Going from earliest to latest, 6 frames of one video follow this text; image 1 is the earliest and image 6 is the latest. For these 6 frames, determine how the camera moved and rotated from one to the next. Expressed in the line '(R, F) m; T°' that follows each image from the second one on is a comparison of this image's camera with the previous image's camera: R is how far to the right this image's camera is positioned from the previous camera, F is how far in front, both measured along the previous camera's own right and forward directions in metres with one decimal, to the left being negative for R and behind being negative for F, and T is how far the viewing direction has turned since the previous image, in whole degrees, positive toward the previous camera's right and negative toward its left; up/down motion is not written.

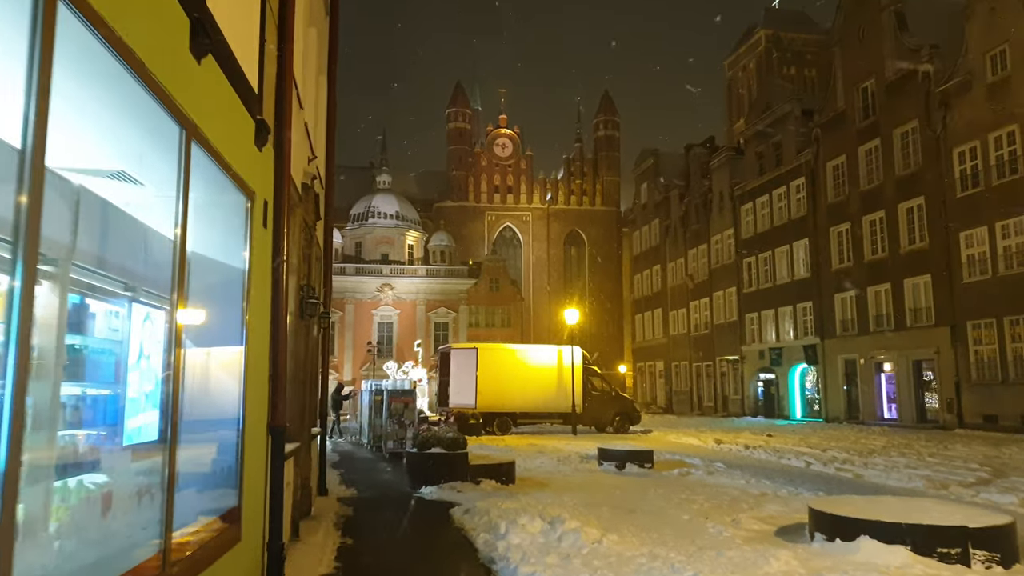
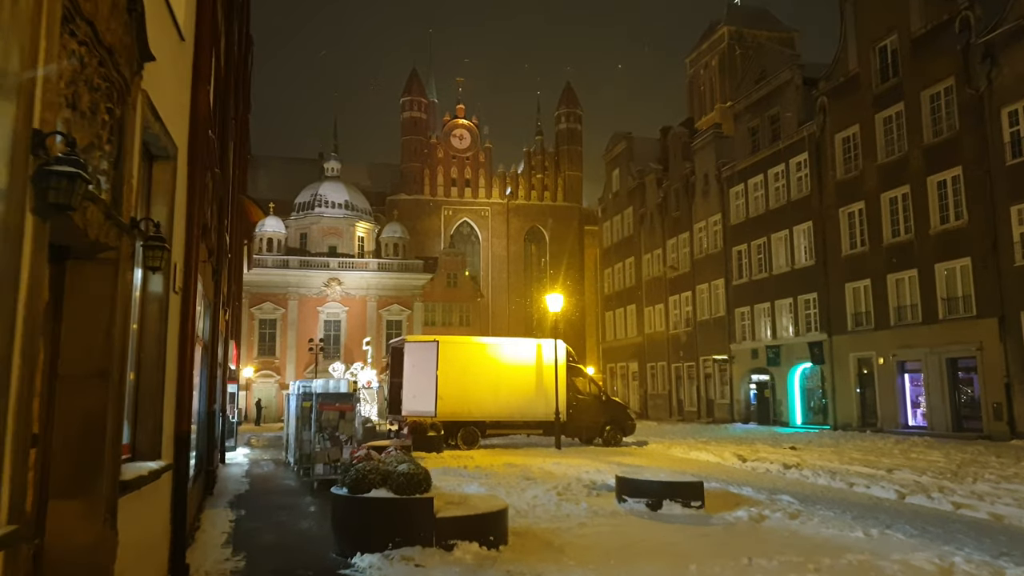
(-0.4, +5.3) m; +3°
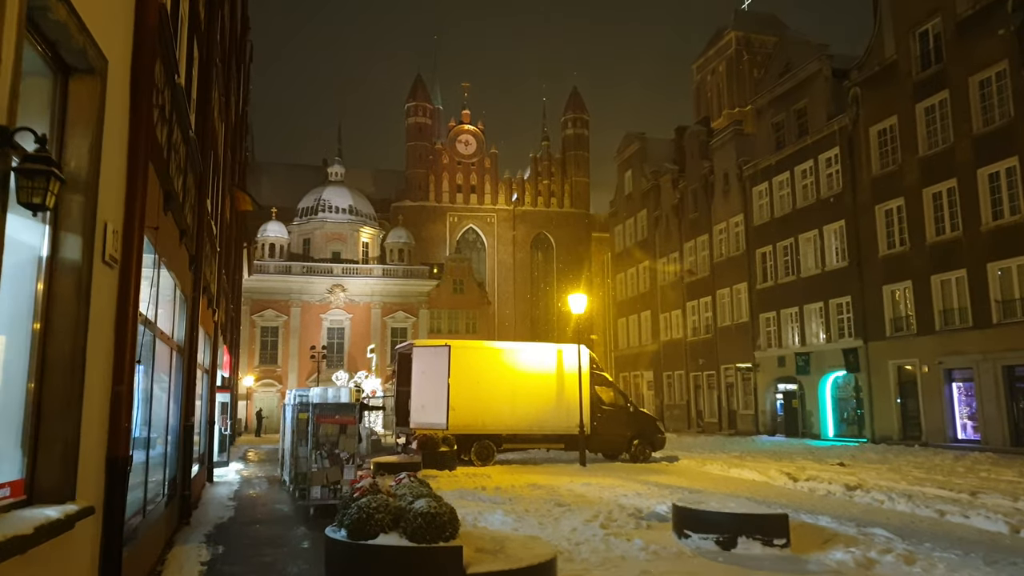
(-0.4, +2.1) m; 0°
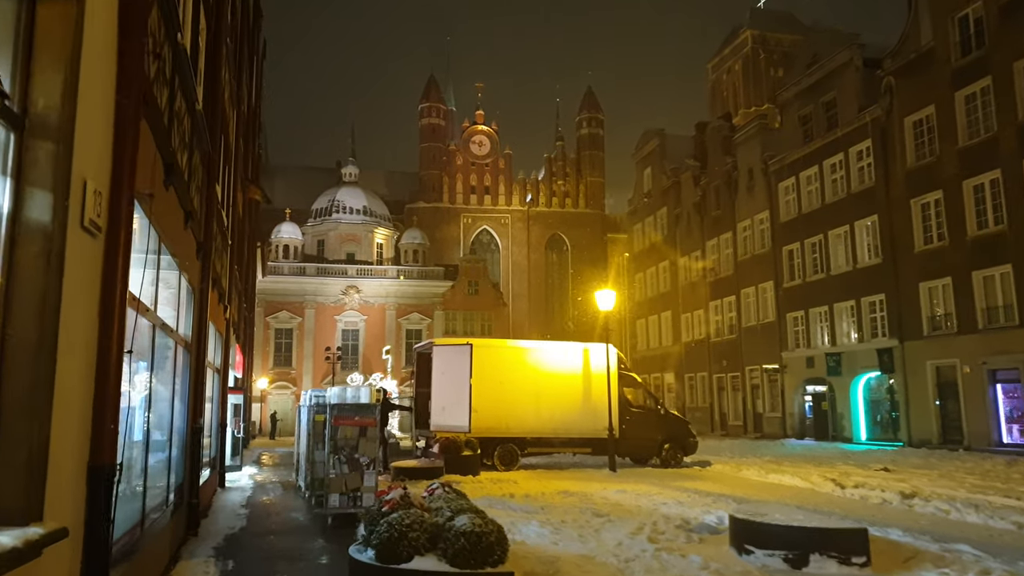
(-0.3, +1.0) m; -1°
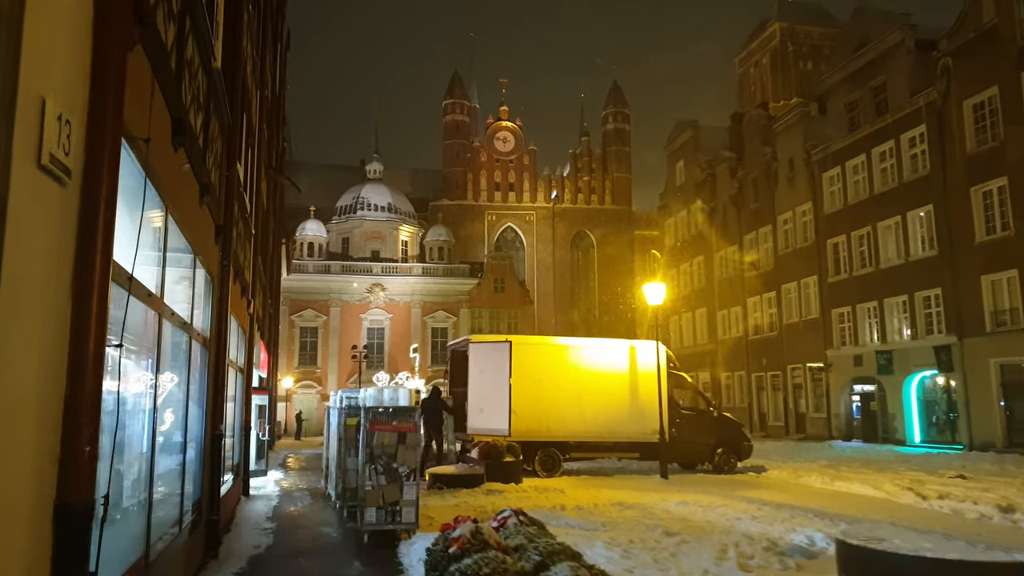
(-0.4, +1.3) m; -2°
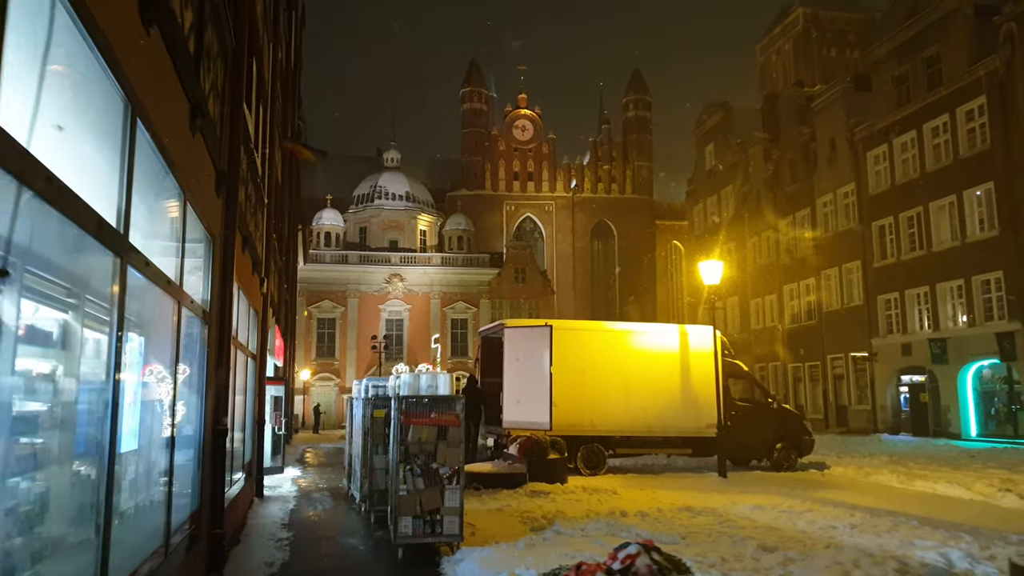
(-0.5, +1.7) m; -1°
